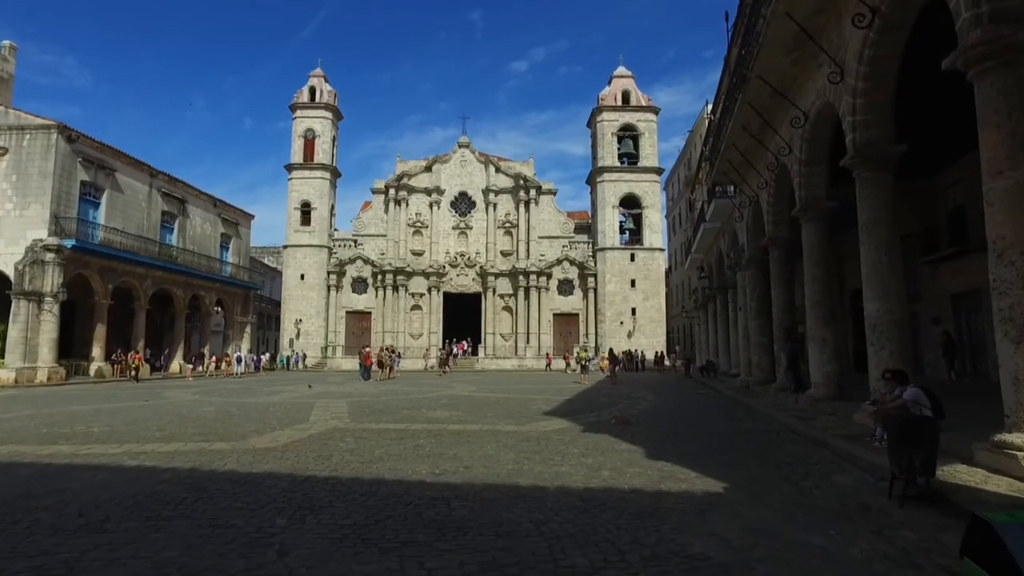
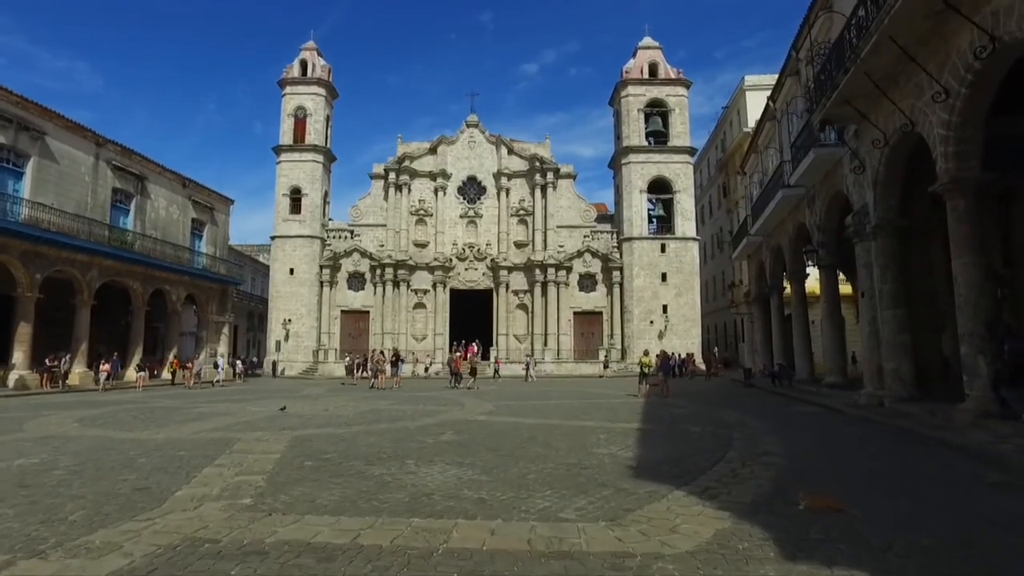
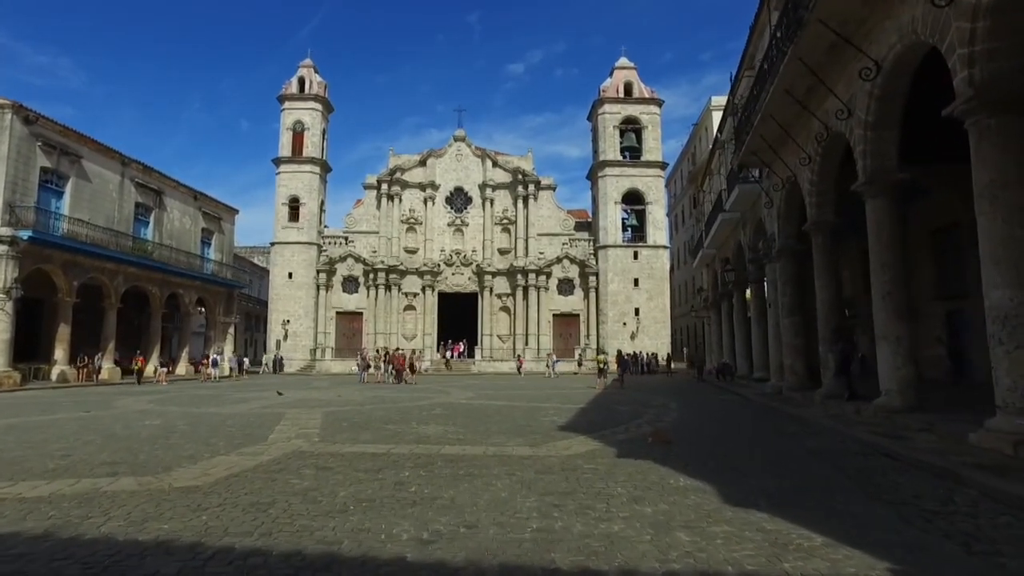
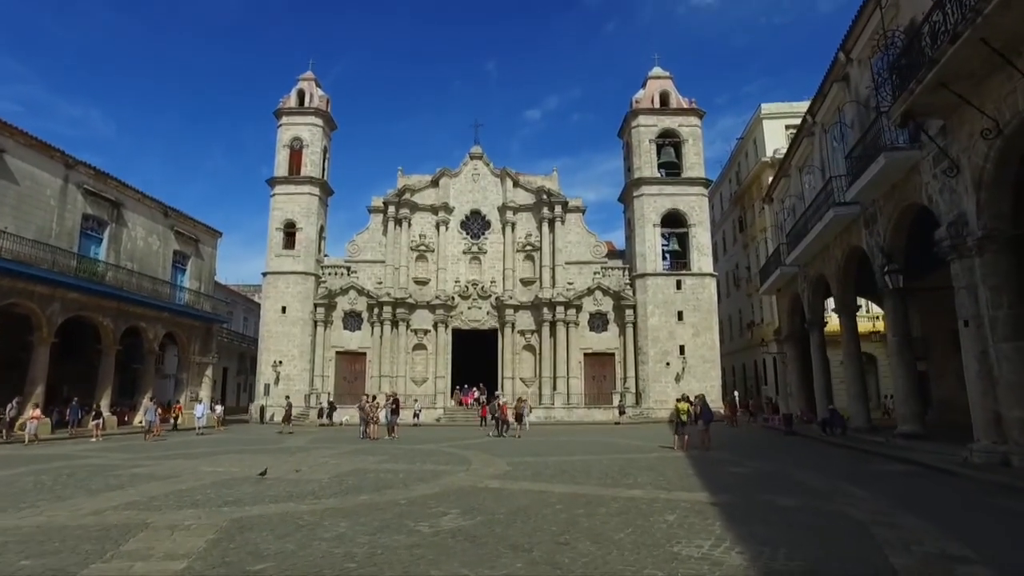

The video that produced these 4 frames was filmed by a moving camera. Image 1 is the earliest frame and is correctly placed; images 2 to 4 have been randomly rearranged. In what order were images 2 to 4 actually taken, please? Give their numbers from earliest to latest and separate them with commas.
3, 2, 4
